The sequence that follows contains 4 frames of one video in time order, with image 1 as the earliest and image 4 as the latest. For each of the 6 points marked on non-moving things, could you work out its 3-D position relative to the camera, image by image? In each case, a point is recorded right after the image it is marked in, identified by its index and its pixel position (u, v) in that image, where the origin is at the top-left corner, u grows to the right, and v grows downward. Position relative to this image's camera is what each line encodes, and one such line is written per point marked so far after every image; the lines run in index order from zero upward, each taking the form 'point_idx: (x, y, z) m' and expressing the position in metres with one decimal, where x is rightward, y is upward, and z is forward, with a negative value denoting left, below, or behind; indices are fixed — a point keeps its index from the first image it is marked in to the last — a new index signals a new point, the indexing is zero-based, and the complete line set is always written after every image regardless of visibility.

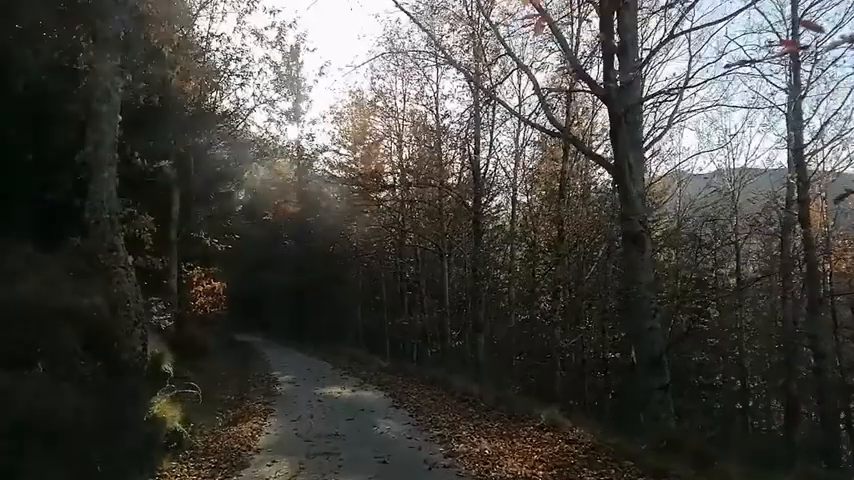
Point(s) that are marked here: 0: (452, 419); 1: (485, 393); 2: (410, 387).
0: (+0.5, -3.7, +12.3) m
1: (+1.6, -4.1, +16.1) m
2: (-0.5, -4.4, +17.9) m
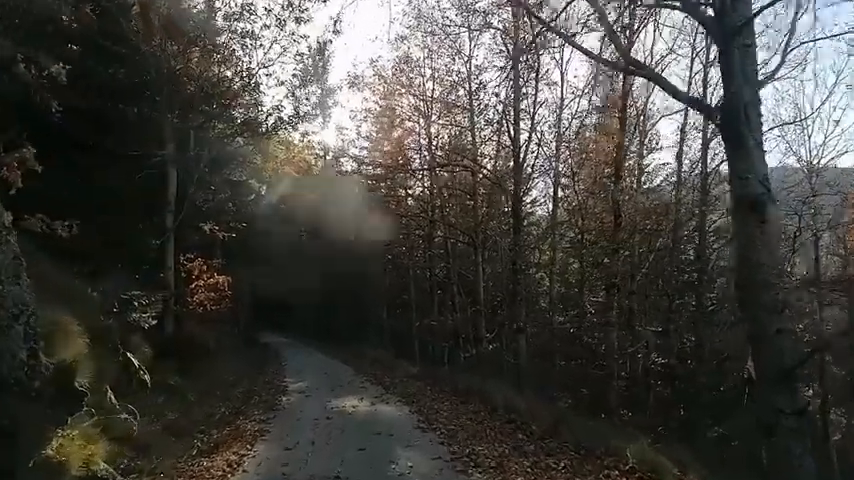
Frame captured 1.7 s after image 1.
0: (+1.1, -3.2, +9.1) m
1: (+2.3, -3.7, +12.9) m
2: (+0.3, -4.0, +14.8) m
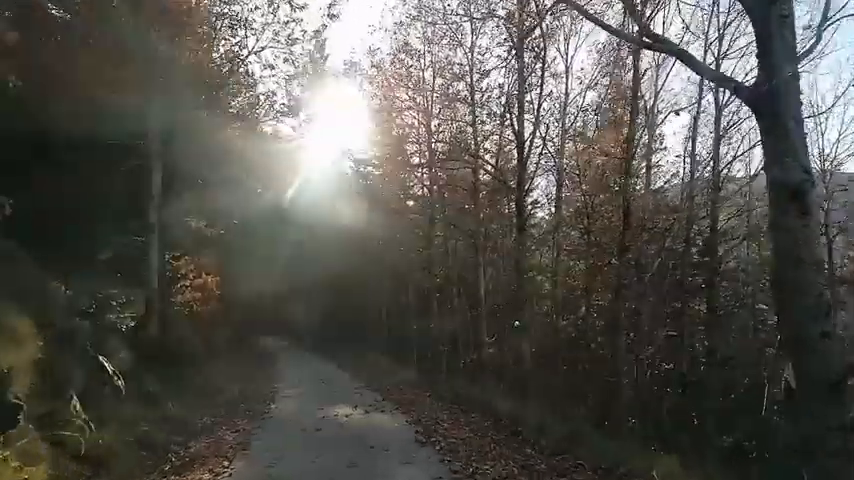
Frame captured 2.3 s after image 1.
0: (+1.0, -3.1, +8.0) m
1: (+2.3, -3.6, +11.9) m
2: (+0.3, -3.9, +13.7) m
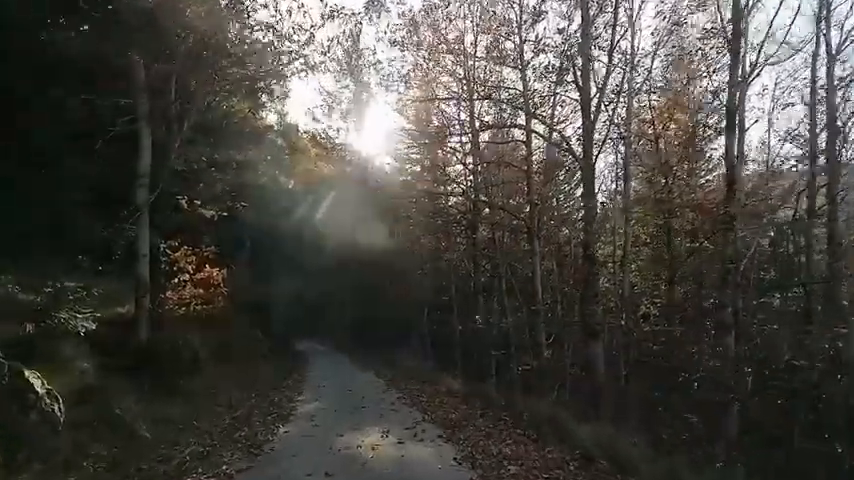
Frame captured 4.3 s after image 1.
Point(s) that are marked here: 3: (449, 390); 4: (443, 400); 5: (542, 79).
0: (+1.6, -2.5, +4.4) m
1: (+3.1, -3.0, +8.1) m
2: (+1.2, -3.3, +10.1) m
3: (+0.7, -4.5, +17.8) m
4: (+0.4, -4.2, +15.7) m
5: (+3.7, +5.1, +18.8) m
